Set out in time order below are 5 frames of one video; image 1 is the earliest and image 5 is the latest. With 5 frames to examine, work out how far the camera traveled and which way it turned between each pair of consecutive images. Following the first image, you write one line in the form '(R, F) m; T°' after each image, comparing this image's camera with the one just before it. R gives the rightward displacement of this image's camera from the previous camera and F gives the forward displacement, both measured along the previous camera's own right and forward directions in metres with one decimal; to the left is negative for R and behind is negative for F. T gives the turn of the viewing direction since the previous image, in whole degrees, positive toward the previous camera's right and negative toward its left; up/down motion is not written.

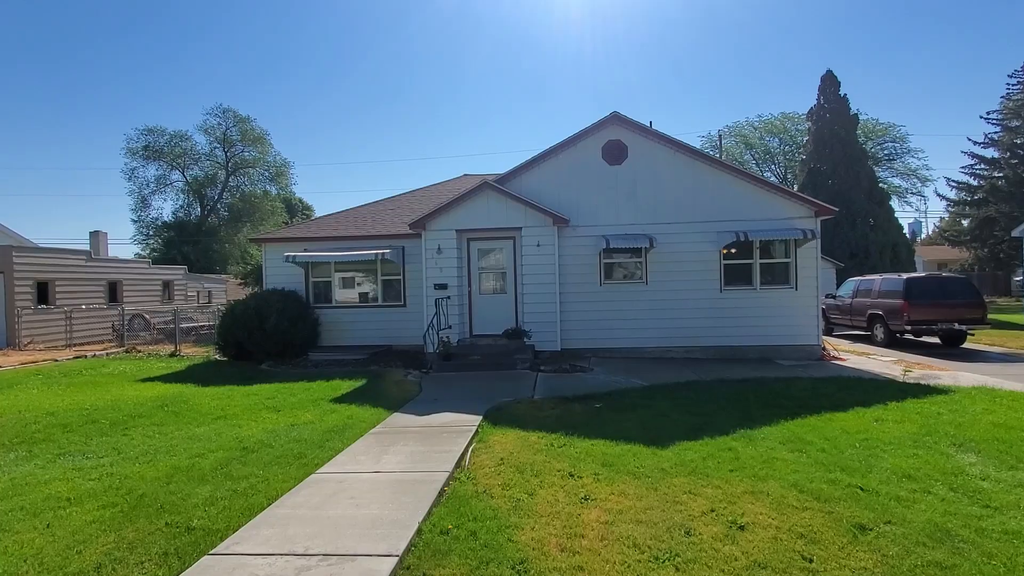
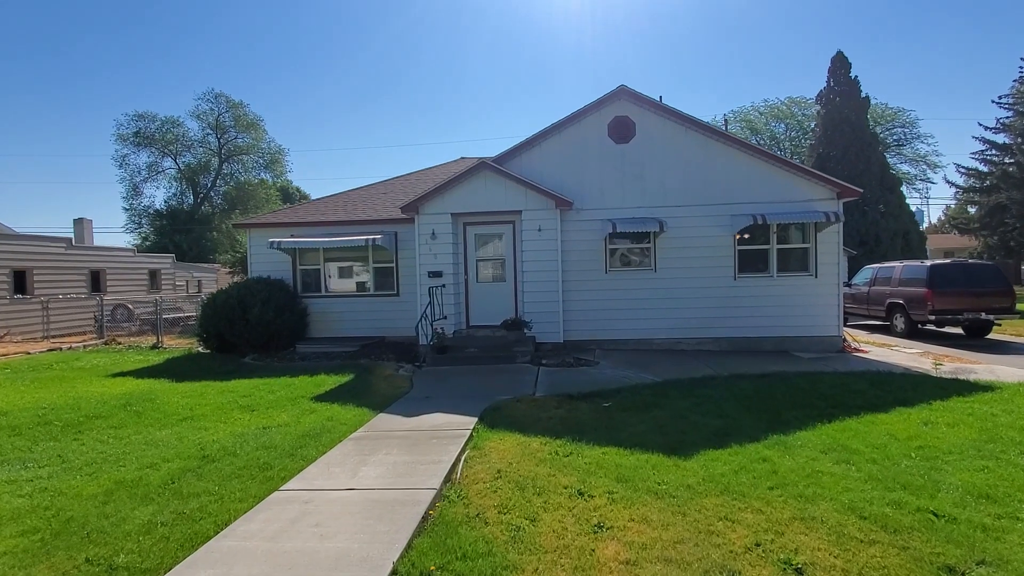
(0.0, +0.9) m; 0°
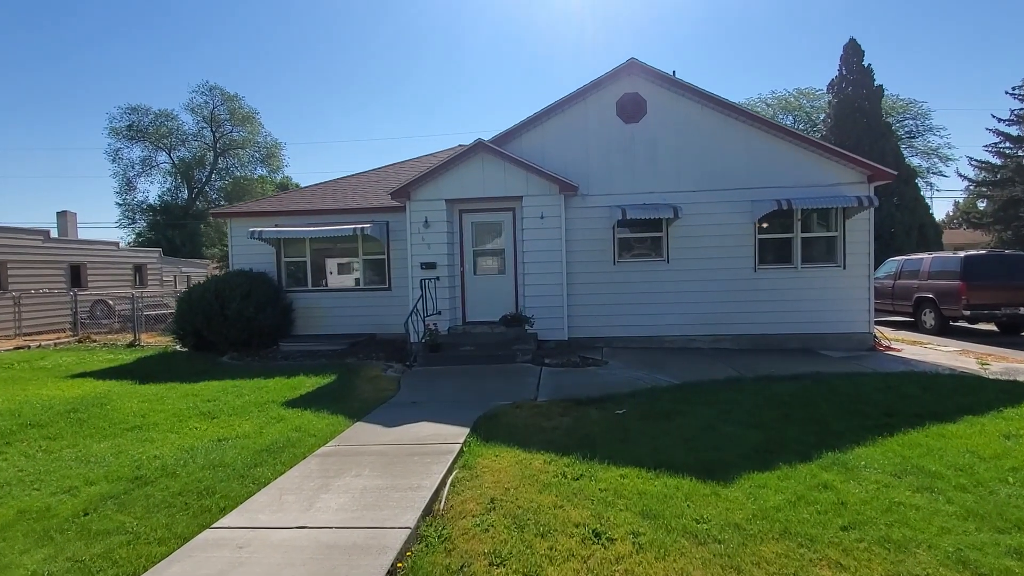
(0.0, +1.0) m; 0°
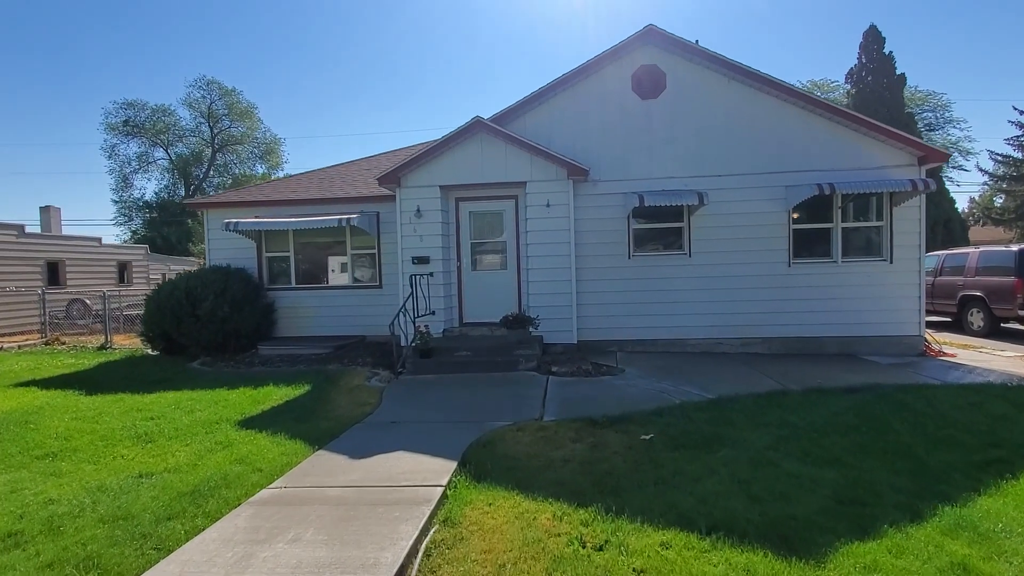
(0.0, +1.2) m; -1°
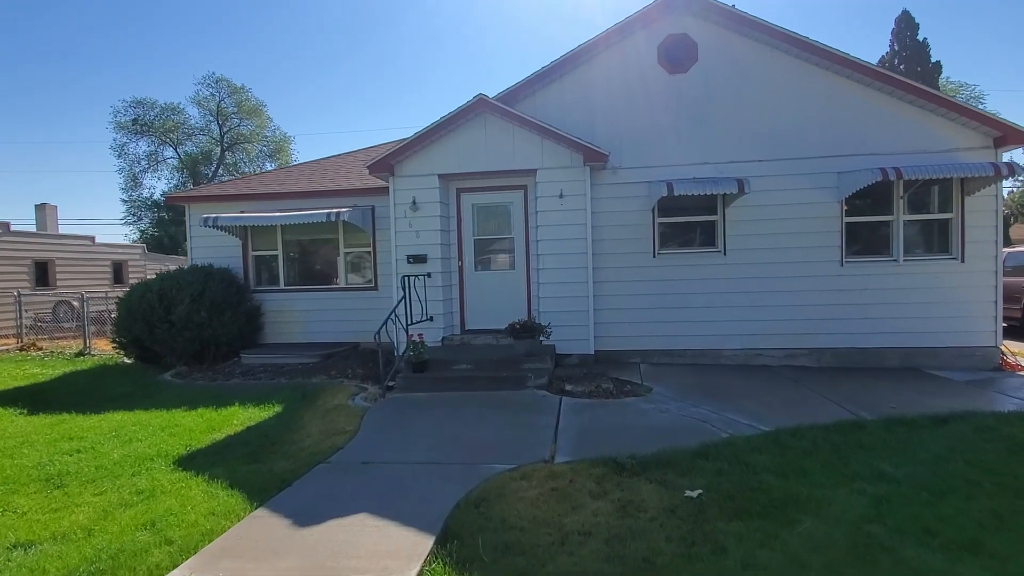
(+0.1, +1.2) m; -1°
